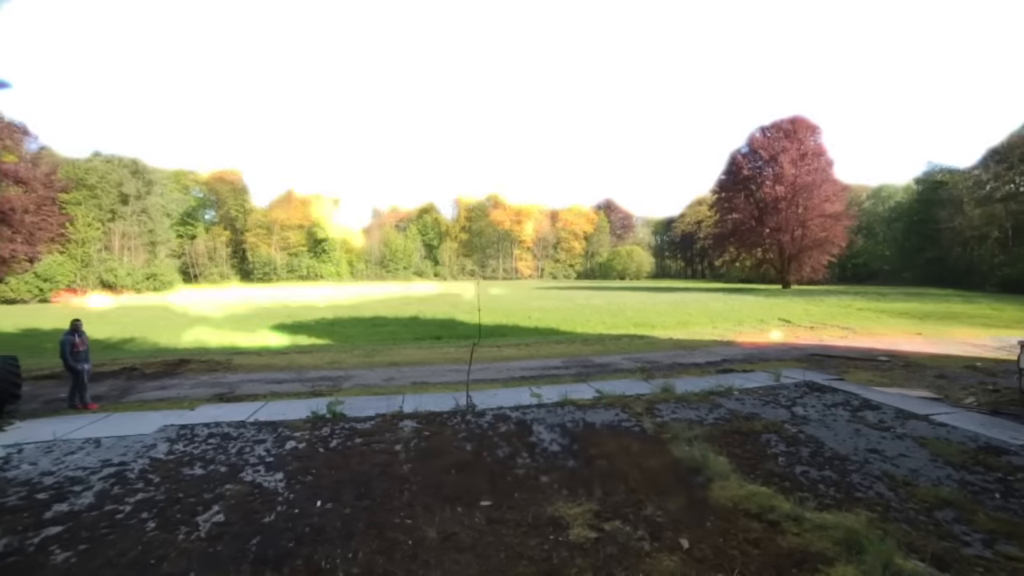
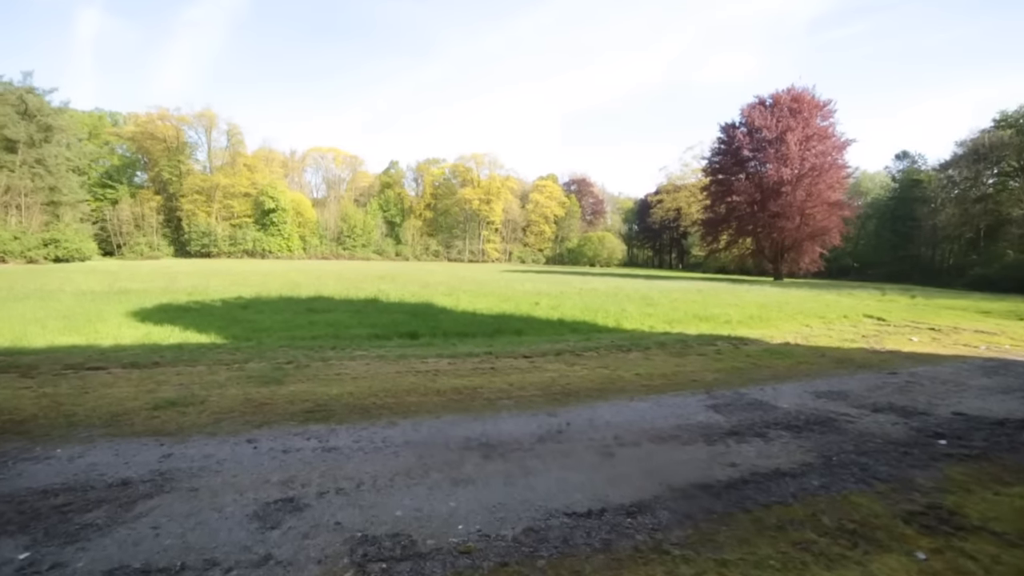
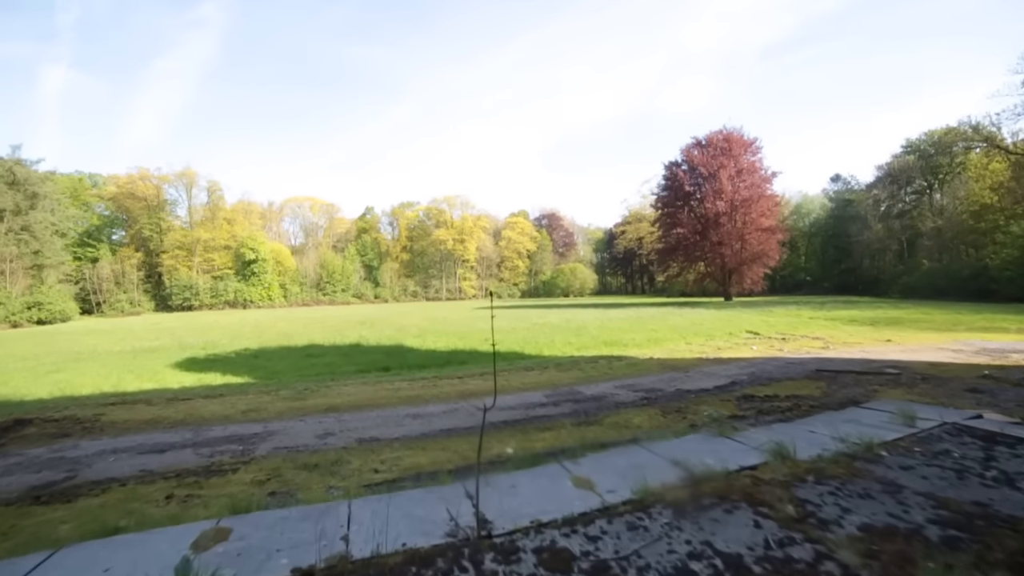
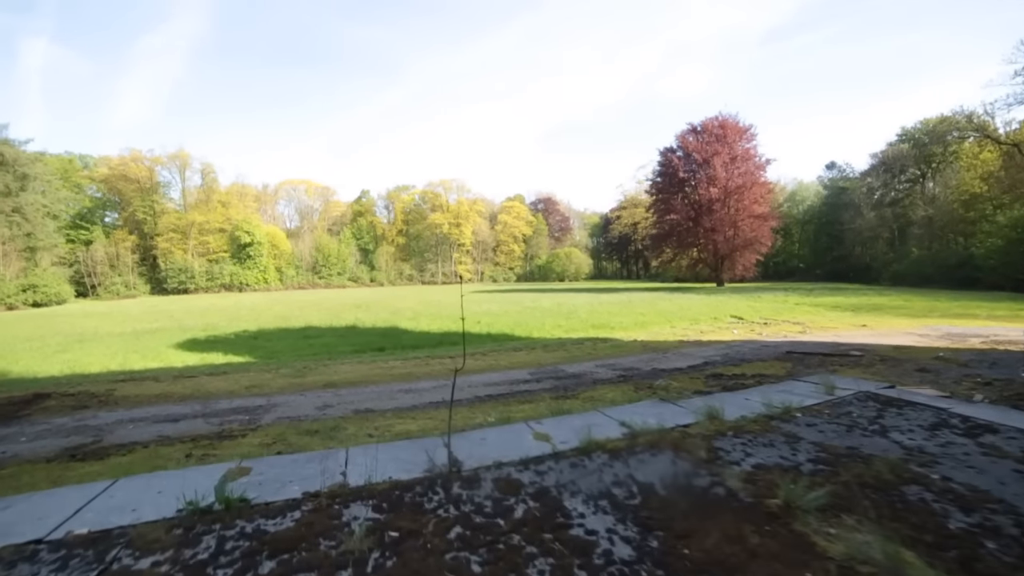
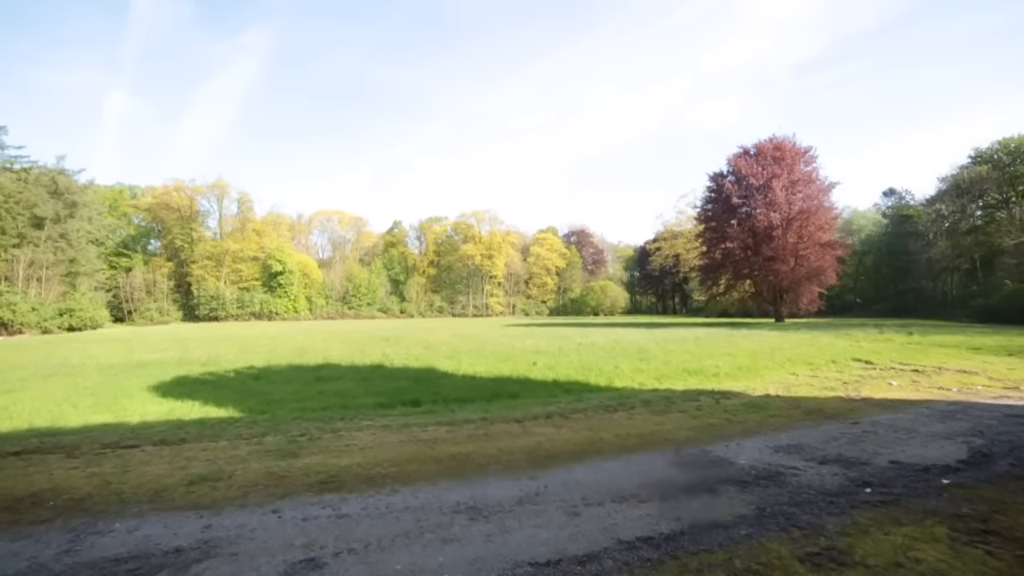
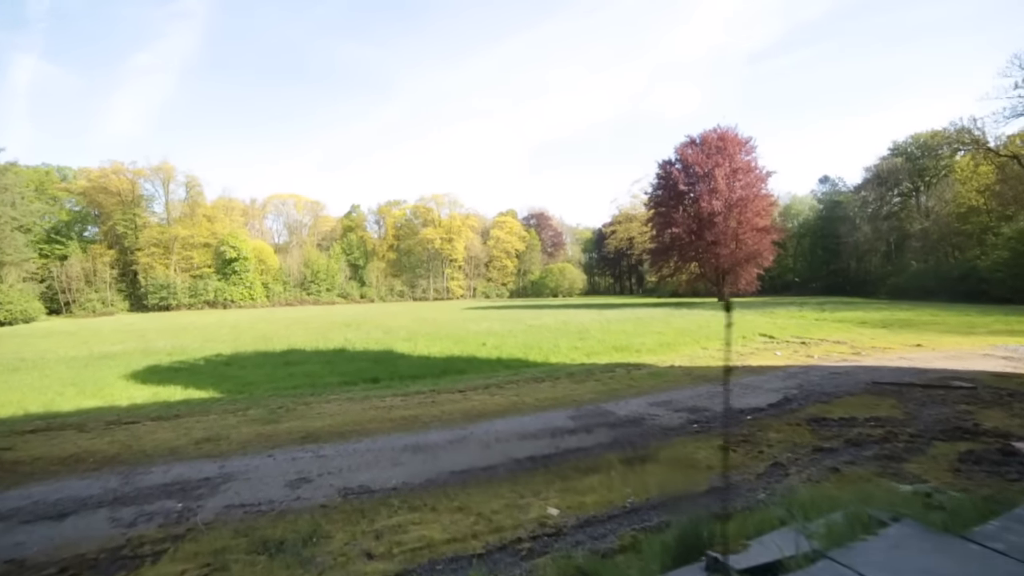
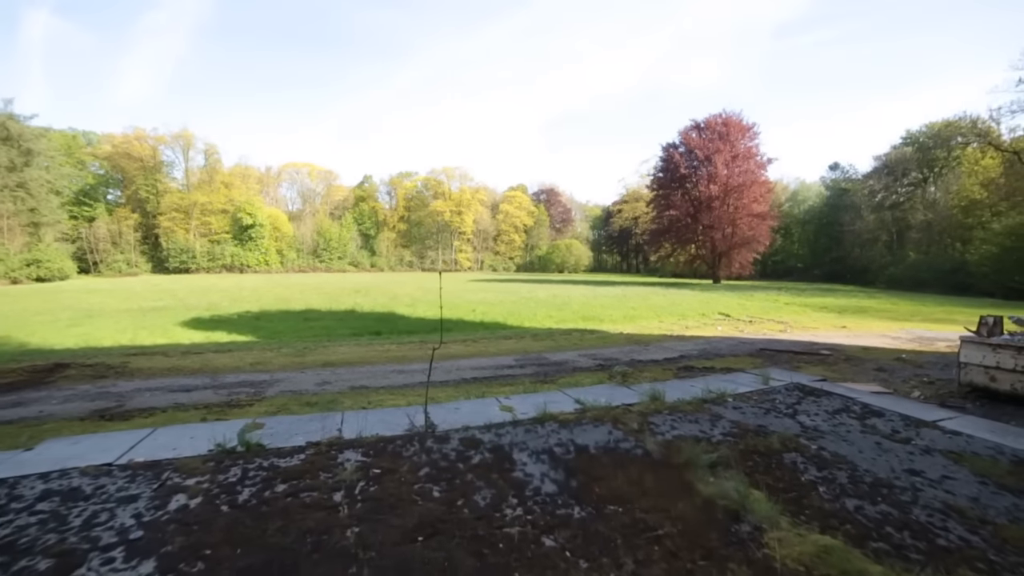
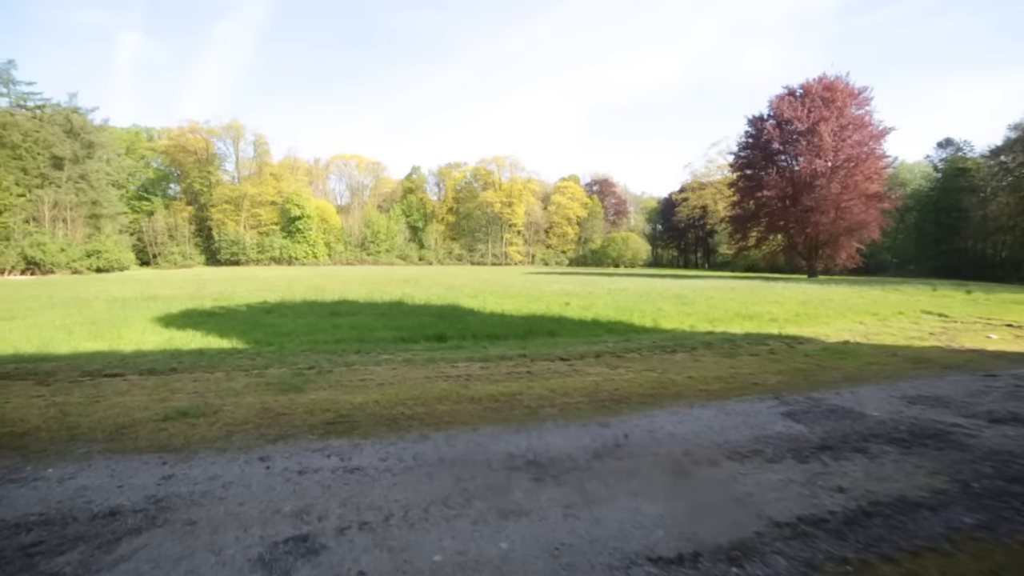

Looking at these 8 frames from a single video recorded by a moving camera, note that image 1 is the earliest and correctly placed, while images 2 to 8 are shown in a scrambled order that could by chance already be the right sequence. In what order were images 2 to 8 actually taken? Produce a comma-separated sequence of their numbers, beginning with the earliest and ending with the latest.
7, 4, 3, 6, 5, 2, 8
